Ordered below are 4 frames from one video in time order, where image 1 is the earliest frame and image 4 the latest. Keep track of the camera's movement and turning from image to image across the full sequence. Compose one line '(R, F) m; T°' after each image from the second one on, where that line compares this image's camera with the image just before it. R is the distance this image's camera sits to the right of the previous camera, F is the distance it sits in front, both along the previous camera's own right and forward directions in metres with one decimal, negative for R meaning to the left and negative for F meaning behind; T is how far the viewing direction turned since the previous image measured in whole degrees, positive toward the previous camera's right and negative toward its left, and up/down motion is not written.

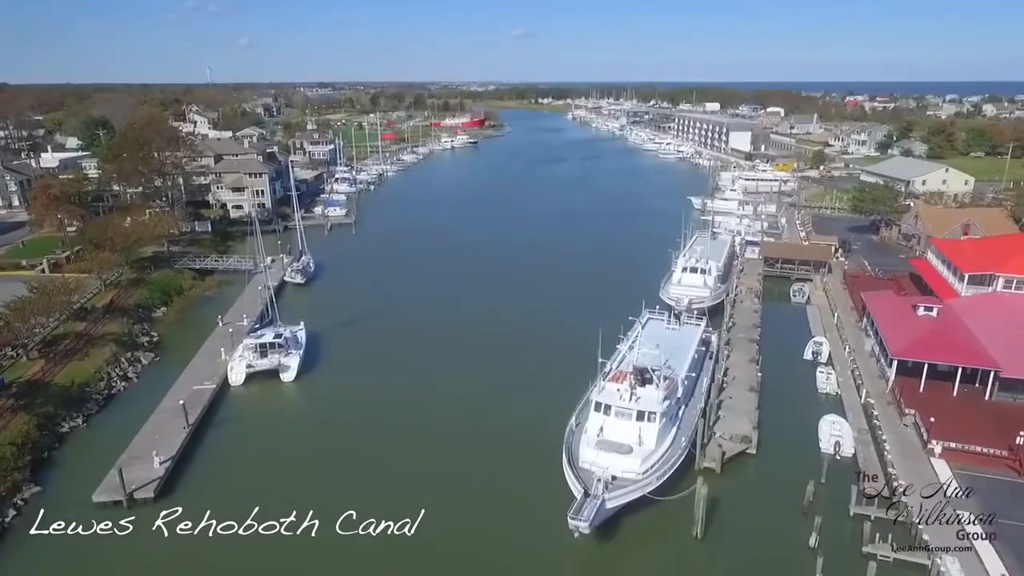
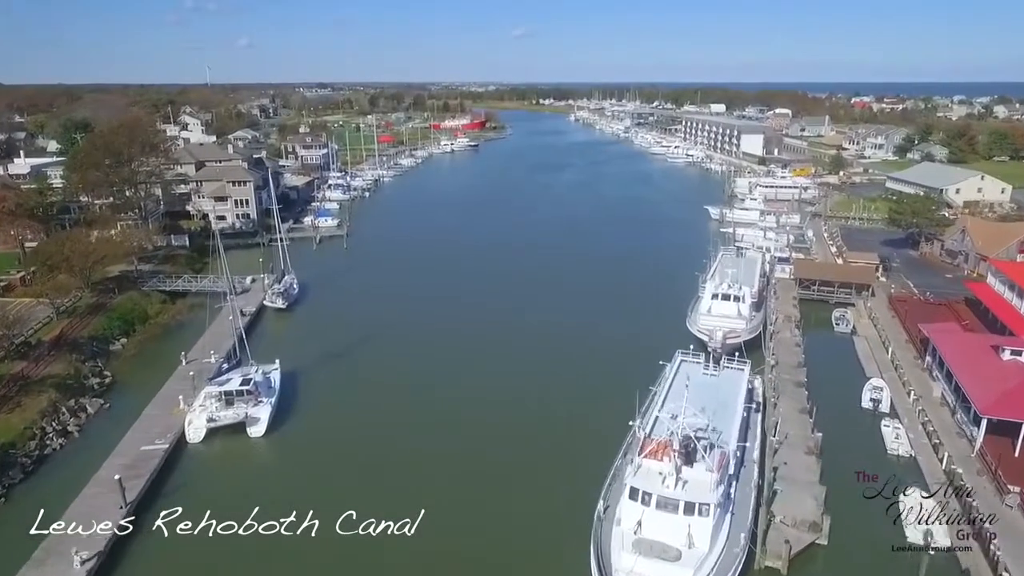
(-0.2, +3.0) m; 0°
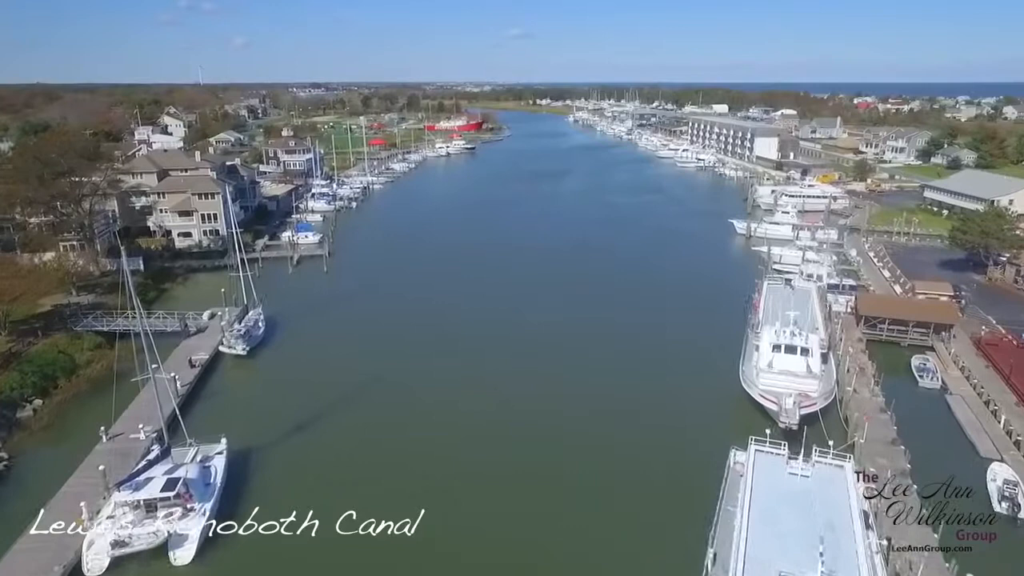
(-0.5, +4.4) m; 0°
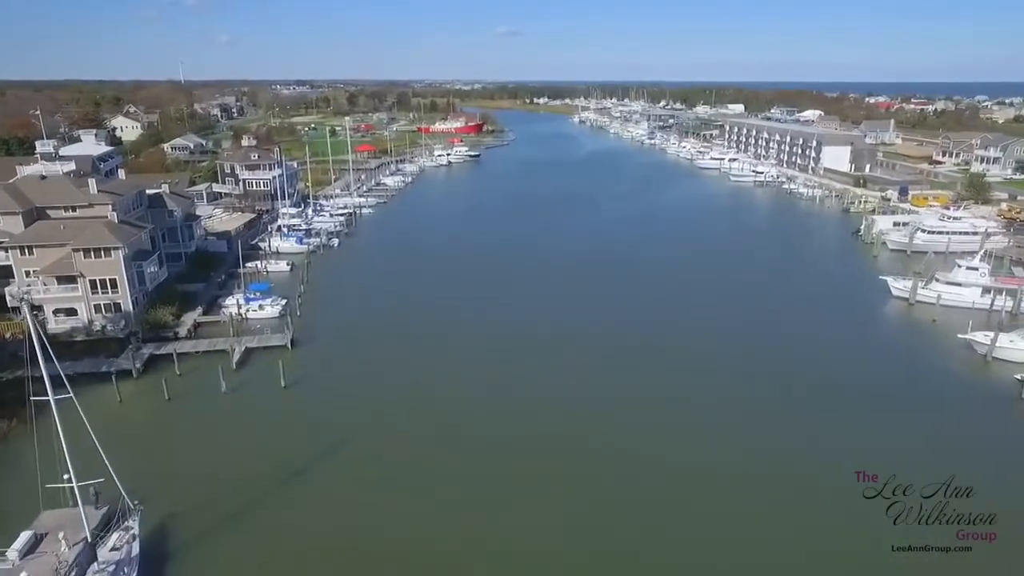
(-2.7, +12.1) m; +1°
